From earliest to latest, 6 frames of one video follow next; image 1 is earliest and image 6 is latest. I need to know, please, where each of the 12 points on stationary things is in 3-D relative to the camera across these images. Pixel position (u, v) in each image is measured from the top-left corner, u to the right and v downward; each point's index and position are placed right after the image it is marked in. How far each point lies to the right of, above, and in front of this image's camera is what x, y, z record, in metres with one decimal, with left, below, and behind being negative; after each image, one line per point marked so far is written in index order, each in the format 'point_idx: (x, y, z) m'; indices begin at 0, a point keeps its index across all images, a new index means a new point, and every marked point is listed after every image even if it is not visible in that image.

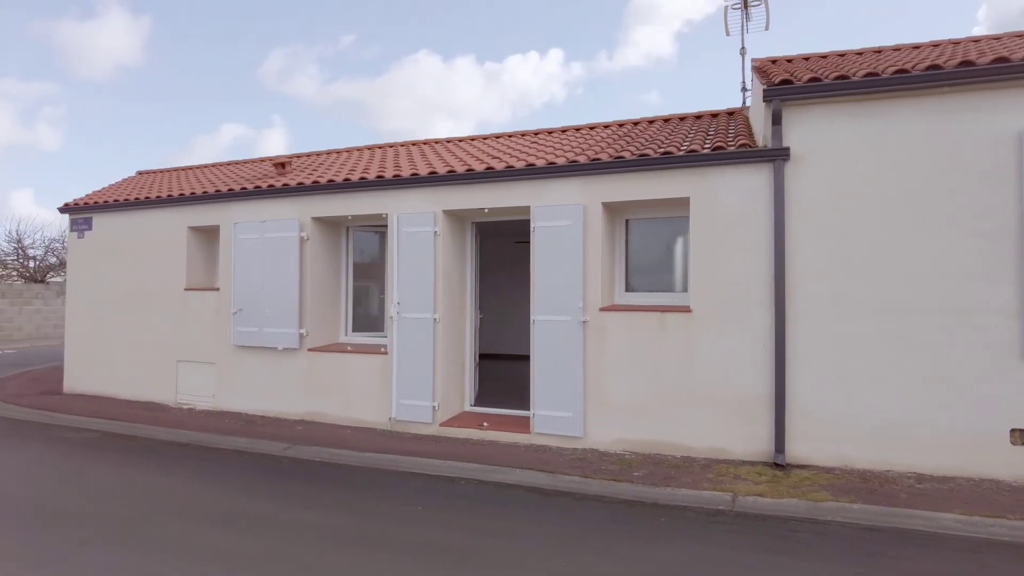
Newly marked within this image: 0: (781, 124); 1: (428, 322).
0: (+2.7, +1.6, +6.4) m
1: (-1.0, -0.4, +7.9) m
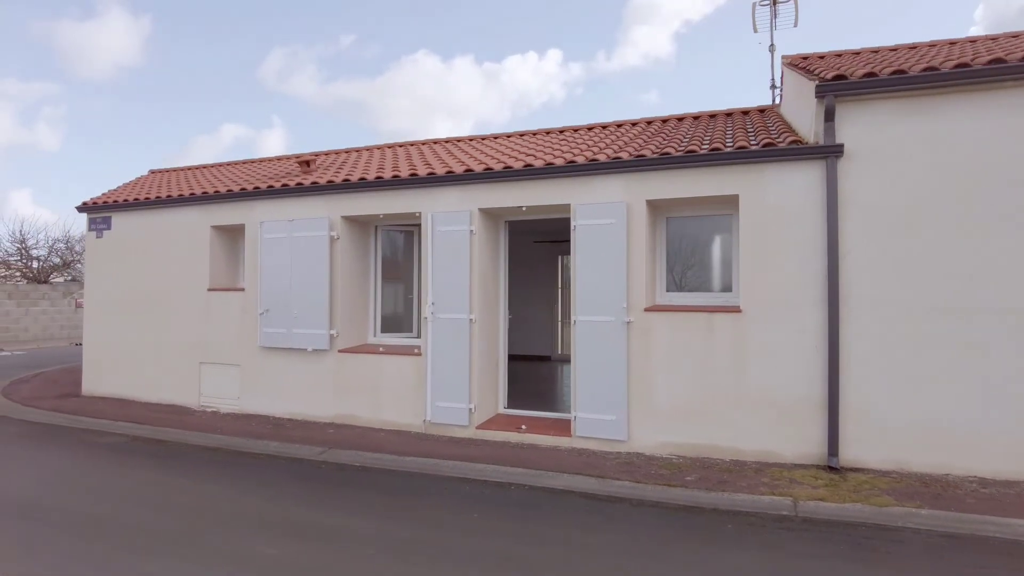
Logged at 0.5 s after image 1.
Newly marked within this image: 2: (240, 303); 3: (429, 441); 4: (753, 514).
0: (+3.1, +1.6, +6.2) m
1: (-0.6, -0.4, +7.7) m
2: (-3.9, -0.2, +9.1) m
3: (-1.0, -1.8, +7.6) m
4: (+2.0, -1.8, +5.2) m
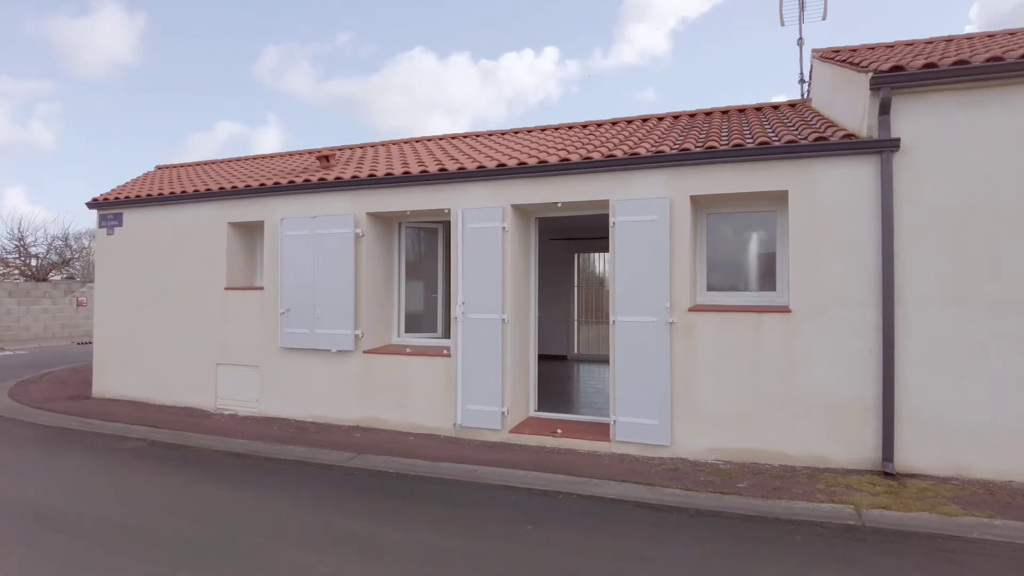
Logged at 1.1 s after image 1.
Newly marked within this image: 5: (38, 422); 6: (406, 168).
0: (+3.5, +1.6, +6.0) m
1: (-0.2, -0.4, +7.5) m
2: (-3.5, -0.2, +8.8) m
3: (-0.6, -1.8, +7.3) m
4: (+2.4, -1.8, +5.0) m
5: (-6.4, -1.8, +8.7) m
6: (-1.4, +1.6, +8.3) m
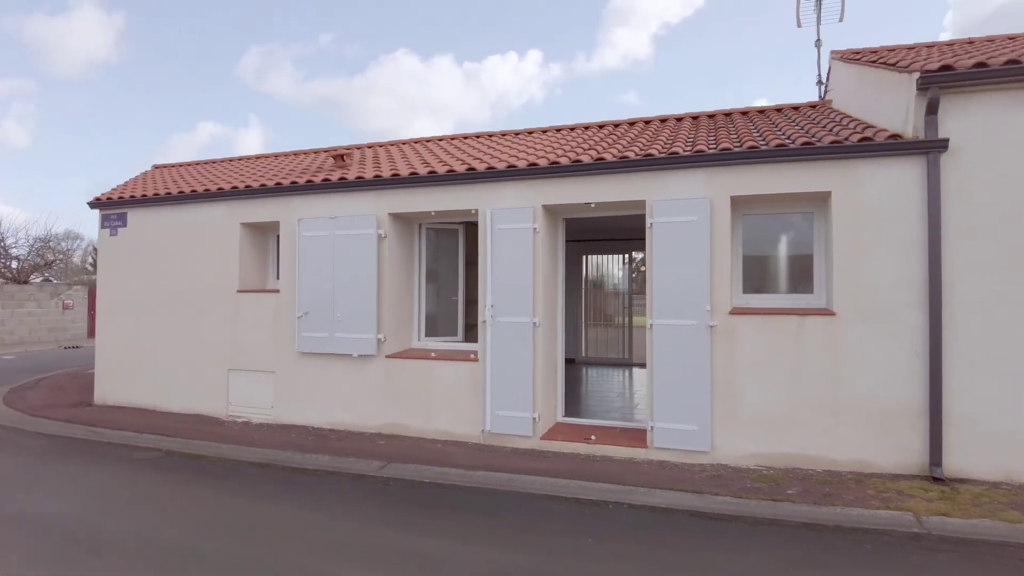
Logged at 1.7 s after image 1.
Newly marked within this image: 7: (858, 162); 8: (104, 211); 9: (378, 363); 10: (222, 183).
0: (+3.9, +1.6, +5.9) m
1: (+0.2, -0.4, +7.3) m
2: (-3.2, -0.2, +8.5) m
3: (-0.2, -1.8, +7.1) m
4: (+2.8, -1.9, +4.8) m
5: (-6.1, -1.9, +8.3) m
6: (-1.1, +1.5, +8.1) m
7: (+3.4, +1.2, +6.2) m
8: (-6.3, +1.2, +9.8) m
9: (-1.7, -0.9, +7.9) m
10: (-4.3, +1.6, +9.5) m
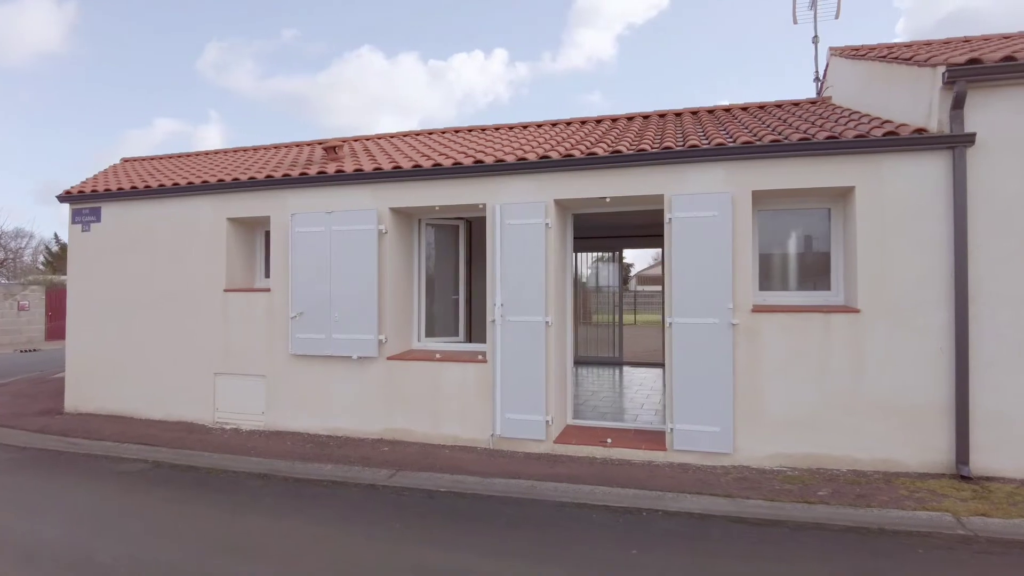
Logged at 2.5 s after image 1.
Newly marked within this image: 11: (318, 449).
0: (+4.1, +1.7, +5.8) m
1: (+0.3, -0.4, +7.0) m
2: (-3.1, -0.2, +8.1) m
3: (-0.1, -1.8, +6.8) m
4: (+3.1, -1.8, +4.7) m
5: (-6.0, -1.9, +7.7) m
6: (-1.0, +1.6, +7.8) m
7: (+3.5, +1.2, +6.1) m
8: (-6.3, +1.2, +9.2) m
9: (-1.6, -0.9, +7.6) m
10: (-4.3, +1.6, +9.0) m
11: (-2.2, -1.8, +7.2) m
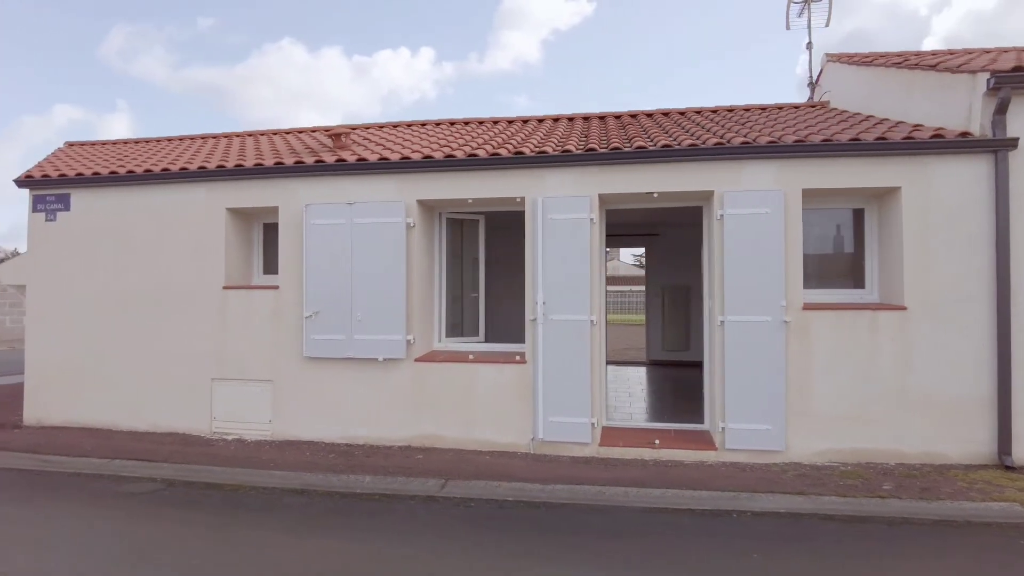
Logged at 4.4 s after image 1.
0: (+4.7, +1.7, +6.1) m
1: (+0.7, -0.4, +6.7) m
2: (-2.8, -0.2, +7.4) m
3: (+0.4, -1.8, +6.5) m
4: (+3.8, -1.8, +4.8) m
5: (-5.6, -1.8, +6.6) m
6: (-0.6, +1.6, +7.4) m
7: (+4.1, +1.3, +6.2) m
8: (-6.0, +1.2, +8.1) m
9: (-1.2, -0.9, +7.1) m
10: (-4.1, +1.6, +8.2) m
11: (-1.8, -1.8, +6.7) m
